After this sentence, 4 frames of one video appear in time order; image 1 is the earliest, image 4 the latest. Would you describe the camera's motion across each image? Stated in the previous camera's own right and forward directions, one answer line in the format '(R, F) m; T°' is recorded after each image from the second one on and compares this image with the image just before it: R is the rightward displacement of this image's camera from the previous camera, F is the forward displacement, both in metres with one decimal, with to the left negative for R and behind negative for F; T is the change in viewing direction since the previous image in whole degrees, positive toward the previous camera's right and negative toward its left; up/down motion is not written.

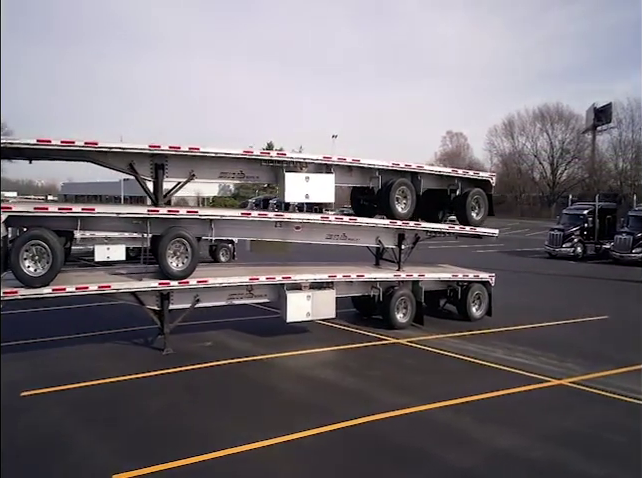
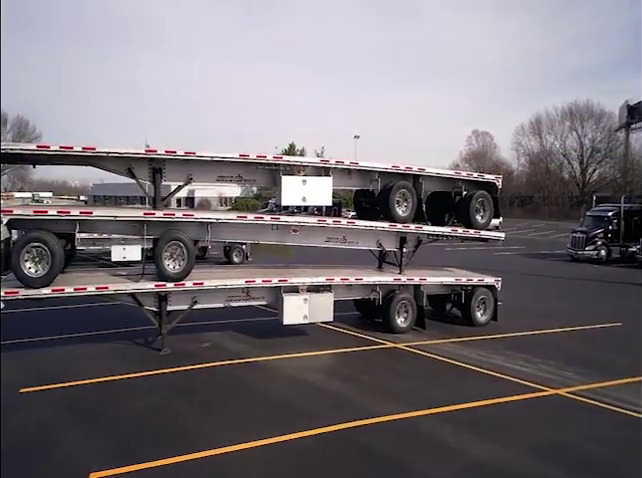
(+0.8, 0.0) m; -4°
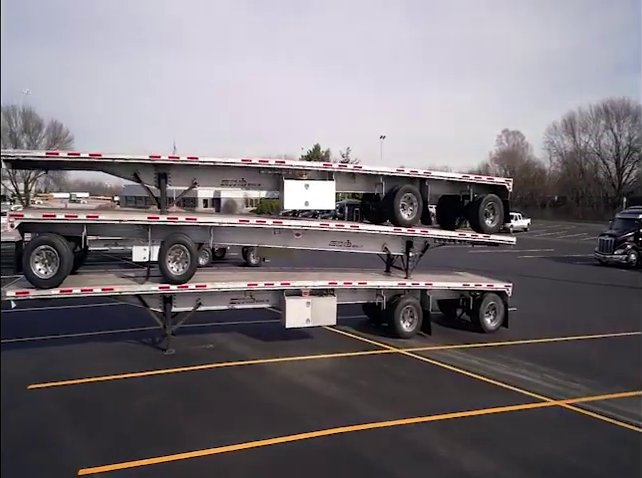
(+0.7, 0.0) m; -4°
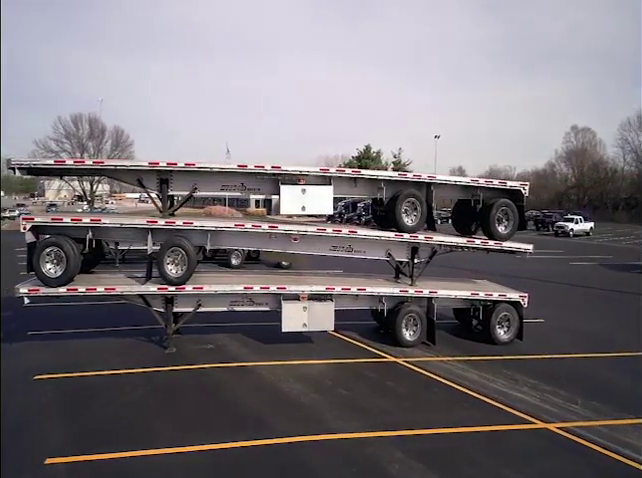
(+1.7, +0.2) m; -10°
